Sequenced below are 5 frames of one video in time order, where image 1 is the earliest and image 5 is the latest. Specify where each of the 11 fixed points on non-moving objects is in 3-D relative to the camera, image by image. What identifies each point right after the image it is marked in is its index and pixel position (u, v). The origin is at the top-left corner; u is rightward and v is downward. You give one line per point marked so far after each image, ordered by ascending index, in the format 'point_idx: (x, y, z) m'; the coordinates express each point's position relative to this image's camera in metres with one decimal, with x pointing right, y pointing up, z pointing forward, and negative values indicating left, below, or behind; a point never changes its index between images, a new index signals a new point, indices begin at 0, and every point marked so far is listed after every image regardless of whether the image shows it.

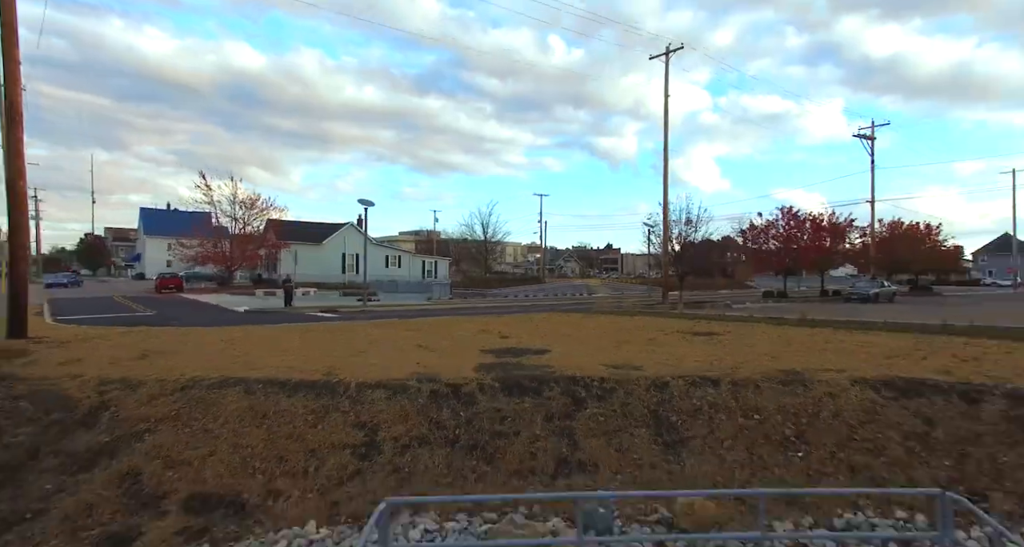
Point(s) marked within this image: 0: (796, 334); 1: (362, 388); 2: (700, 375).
0: (+5.8, -1.2, +10.1) m
1: (-1.7, -1.3, +5.8) m
2: (+2.4, -1.4, +6.4) m
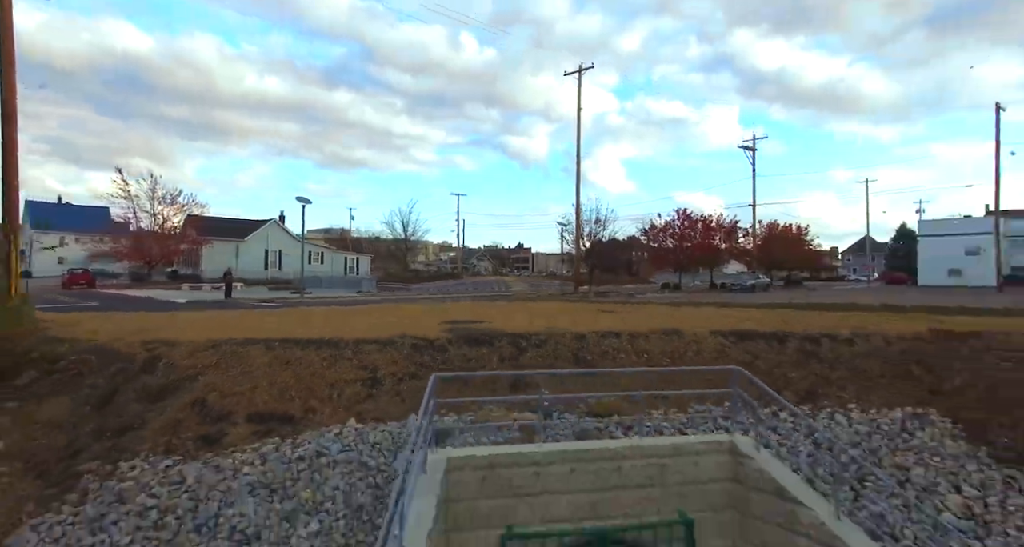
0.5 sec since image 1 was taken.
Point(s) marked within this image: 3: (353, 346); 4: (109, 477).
0: (+4.4, -0.9, +13.1) m
1: (-2.3, -1.1, +7.6) m
2: (+1.7, -1.1, +8.9) m
3: (-2.4, -1.1, +7.5) m
4: (-4.0, -2.1, +5.0) m
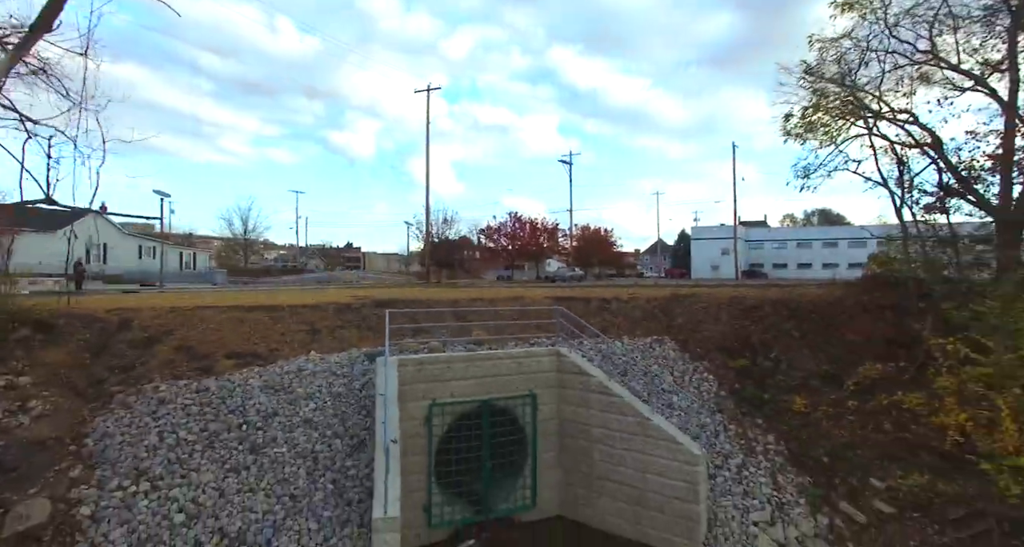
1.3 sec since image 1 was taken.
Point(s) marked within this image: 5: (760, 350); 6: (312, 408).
0: (+0.2, -0.5, +17.1) m
1: (-4.3, -0.7, +9.8) m
2: (-1.0, -0.6, +12.3) m
3: (-4.4, -0.7, +9.6) m
4: (-5.1, -1.7, +6.8) m
5: (+6.0, -1.8, +12.0) m
6: (-2.8, -1.9, +6.9) m
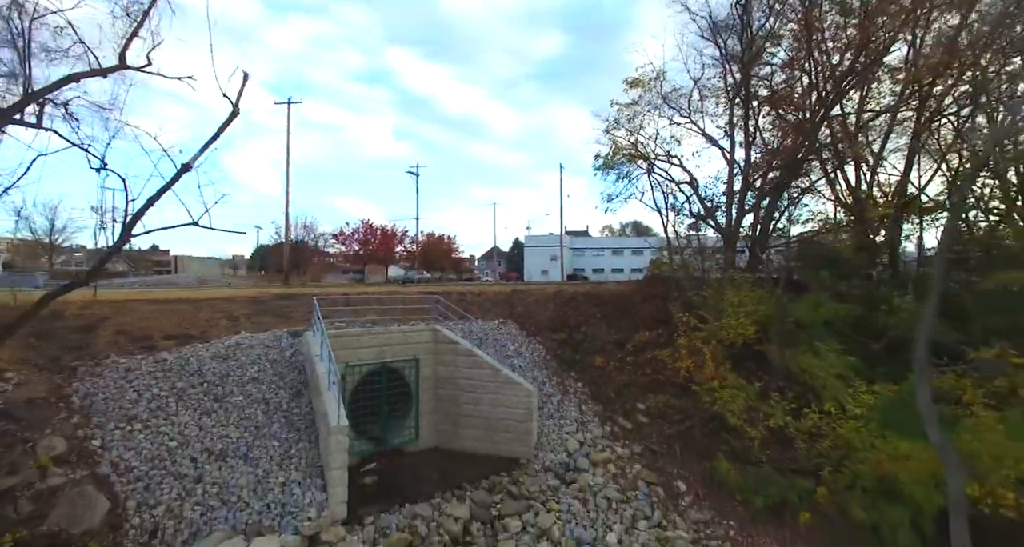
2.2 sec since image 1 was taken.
0: (-5.0, -0.5, +19.7) m
1: (-7.1, -0.6, +11.4) m
2: (-4.7, -0.6, +14.8) m
3: (-7.0, -0.6, +11.2) m
4: (-6.9, -1.6, +8.3) m
5: (+2.1, -1.8, +16.7) m
6: (-4.7, -1.8, +9.1) m
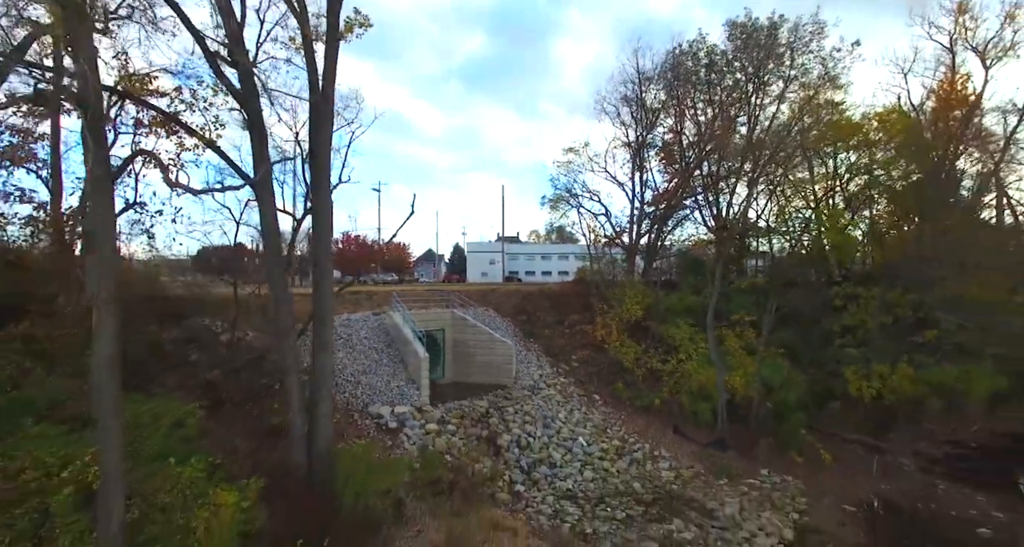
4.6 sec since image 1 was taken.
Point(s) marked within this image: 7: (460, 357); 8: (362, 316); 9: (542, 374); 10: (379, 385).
0: (-6.7, -0.7, +26.7) m
1: (-7.5, -0.7, +18.1) m
2: (-5.6, -0.7, +21.8) m
3: (-7.4, -0.8, +18.0) m
4: (-6.8, -1.7, +15.1) m
5: (+0.8, -2.0, +24.7) m
6: (-4.8, -1.9, +16.2) m
7: (-2.1, -3.3, +19.4) m
8: (-5.4, -1.4, +17.4) m
9: (+1.1, -4.1, +19.7) m
10: (-3.8, -3.2, +14.6) m
